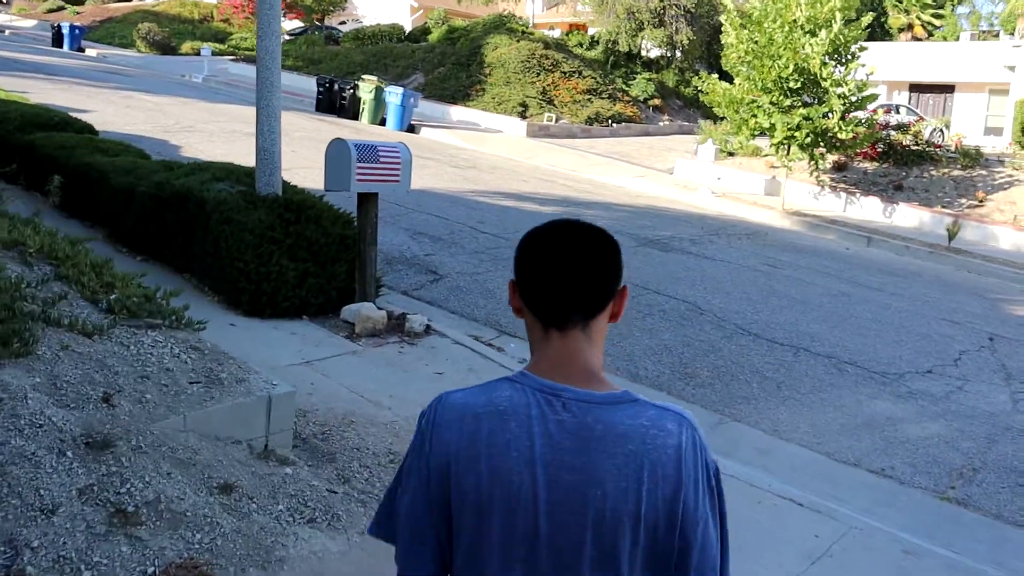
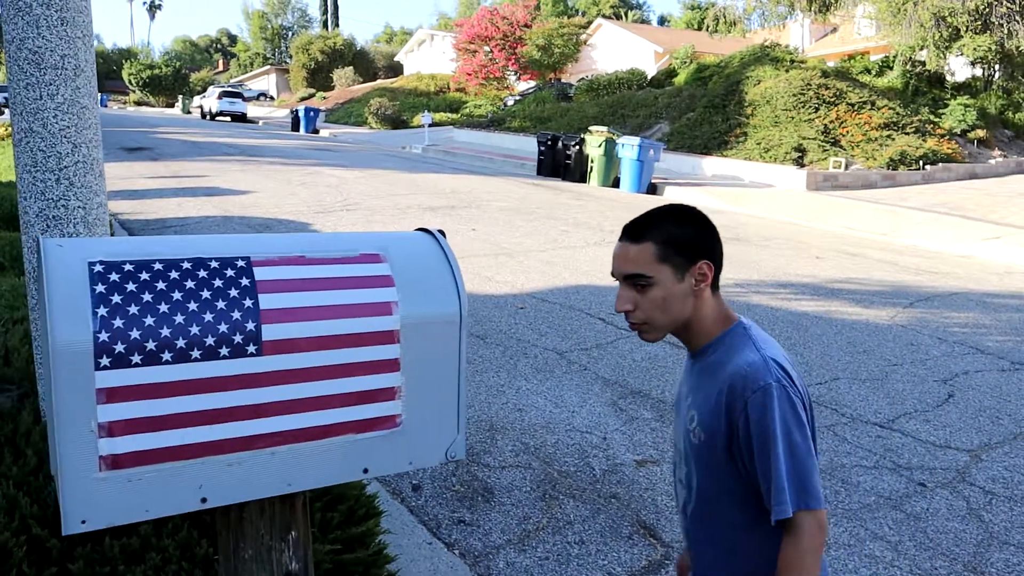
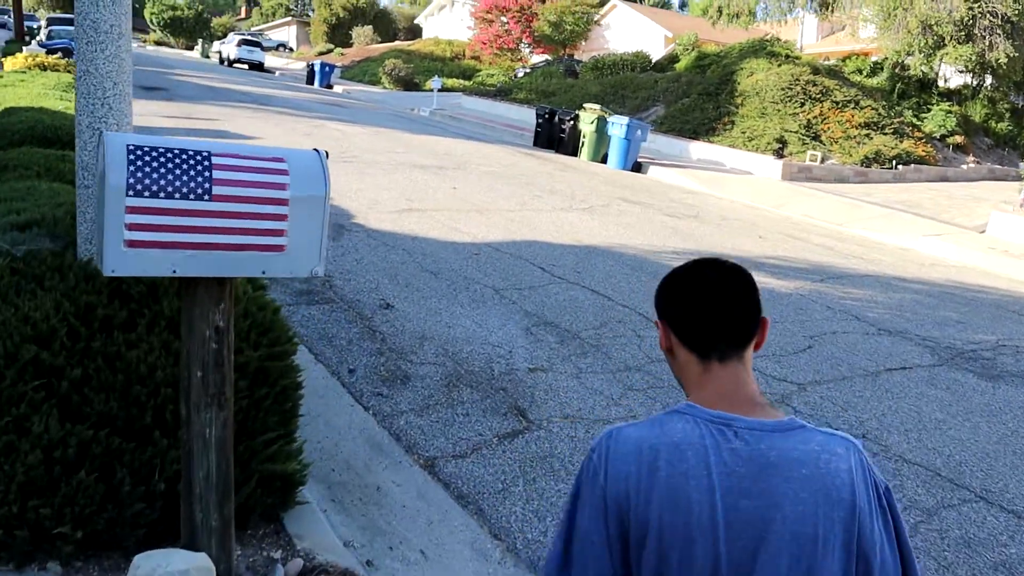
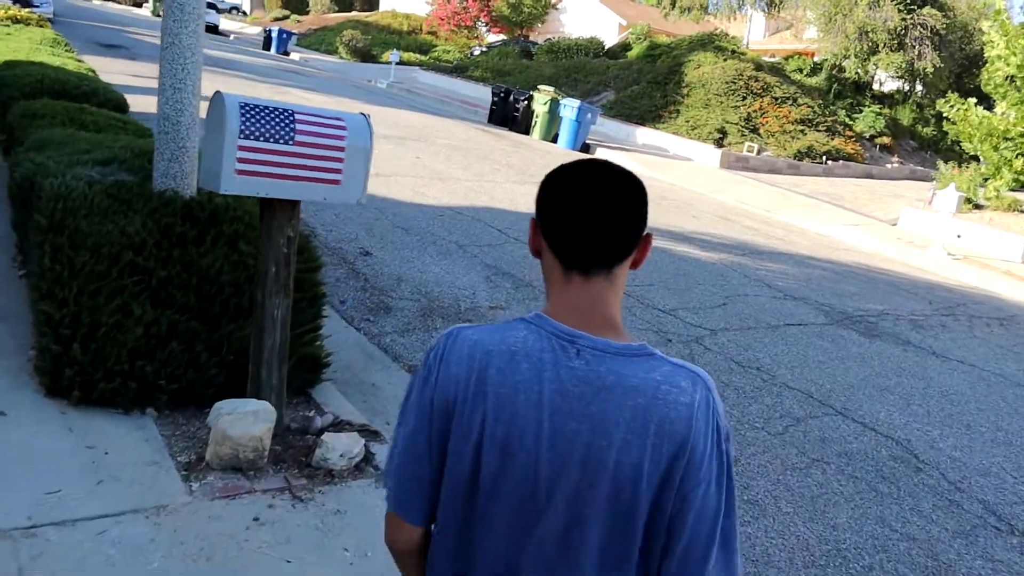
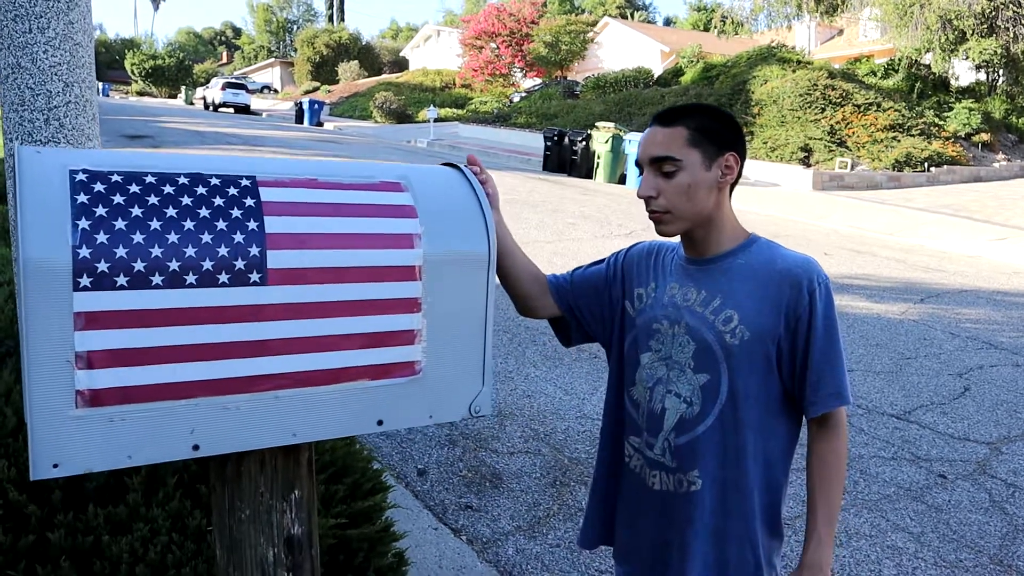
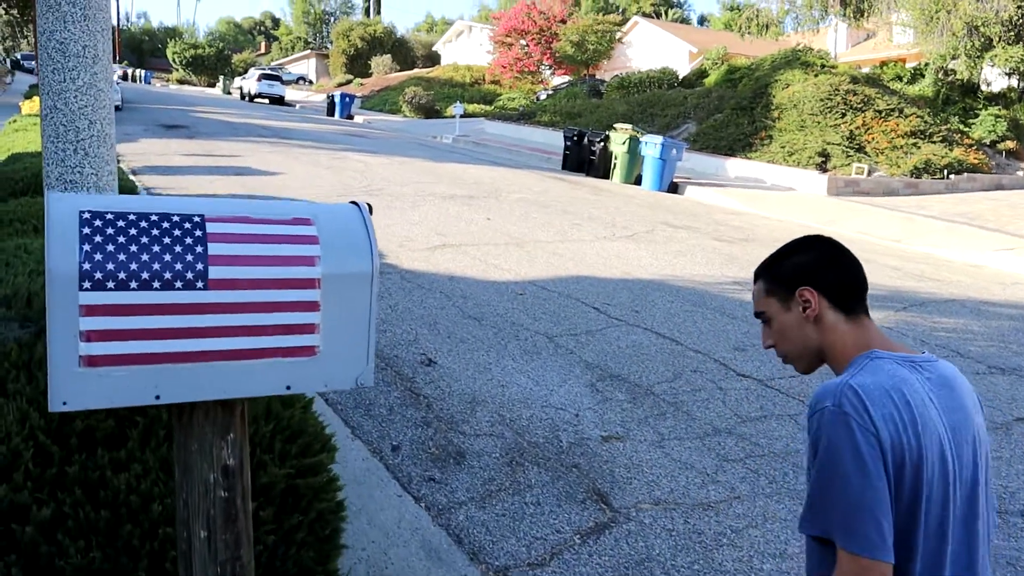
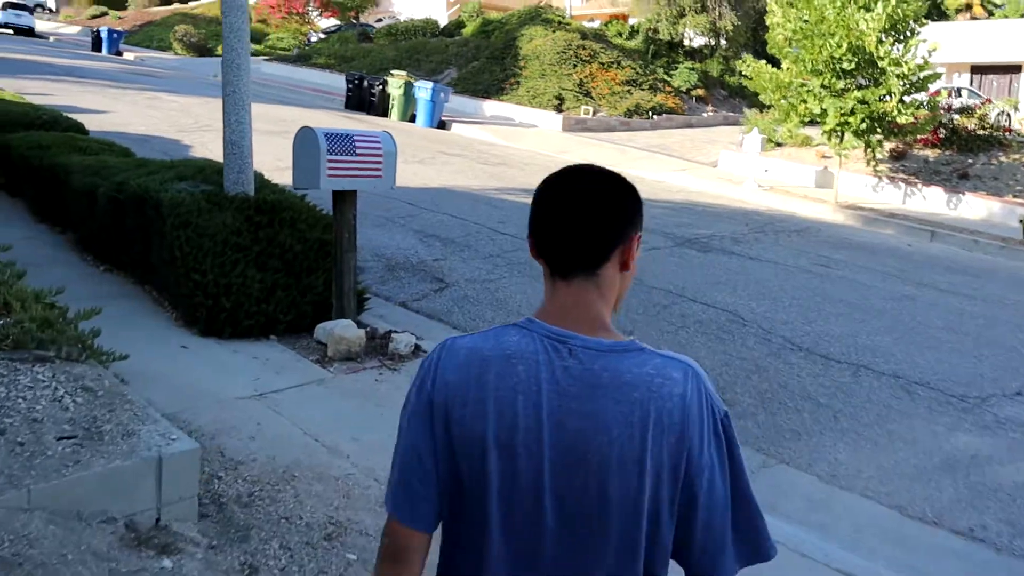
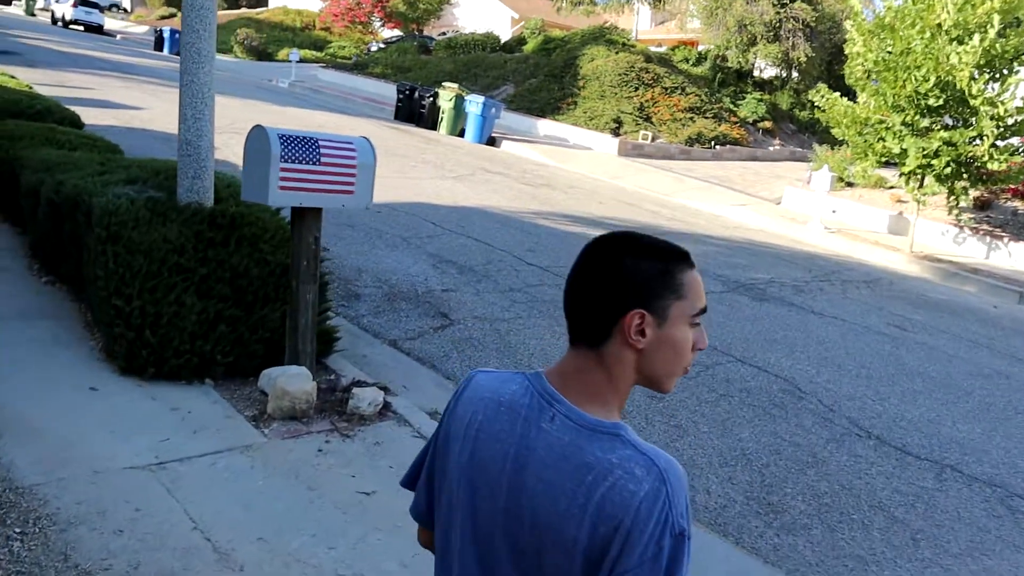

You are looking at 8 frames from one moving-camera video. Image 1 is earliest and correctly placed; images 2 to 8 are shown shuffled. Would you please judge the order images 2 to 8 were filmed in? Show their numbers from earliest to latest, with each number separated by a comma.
7, 8, 4, 3, 6, 2, 5
